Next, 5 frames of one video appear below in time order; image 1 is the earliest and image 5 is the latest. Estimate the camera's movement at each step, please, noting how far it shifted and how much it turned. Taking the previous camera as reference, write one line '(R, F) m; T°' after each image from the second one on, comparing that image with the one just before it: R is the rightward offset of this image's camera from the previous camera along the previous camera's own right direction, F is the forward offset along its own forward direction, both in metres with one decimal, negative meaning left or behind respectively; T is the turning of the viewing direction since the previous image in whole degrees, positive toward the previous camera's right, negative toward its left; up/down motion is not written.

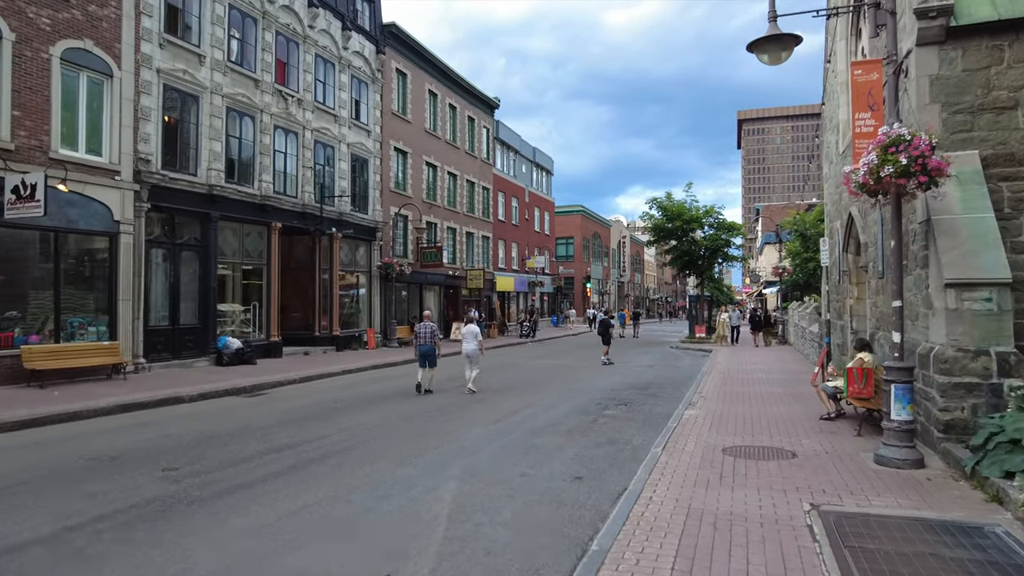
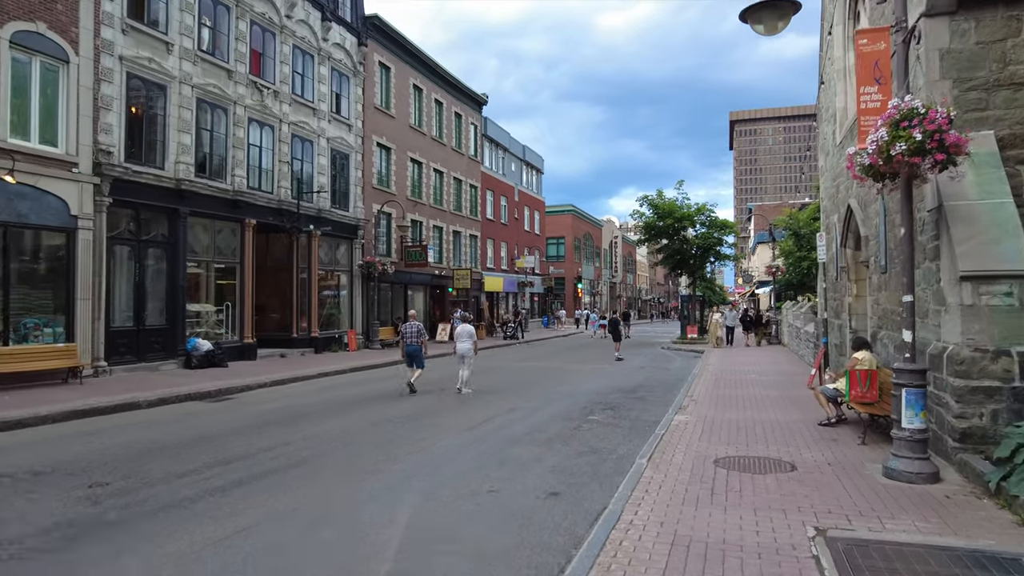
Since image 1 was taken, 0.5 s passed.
(+0.3, +0.8) m; +1°
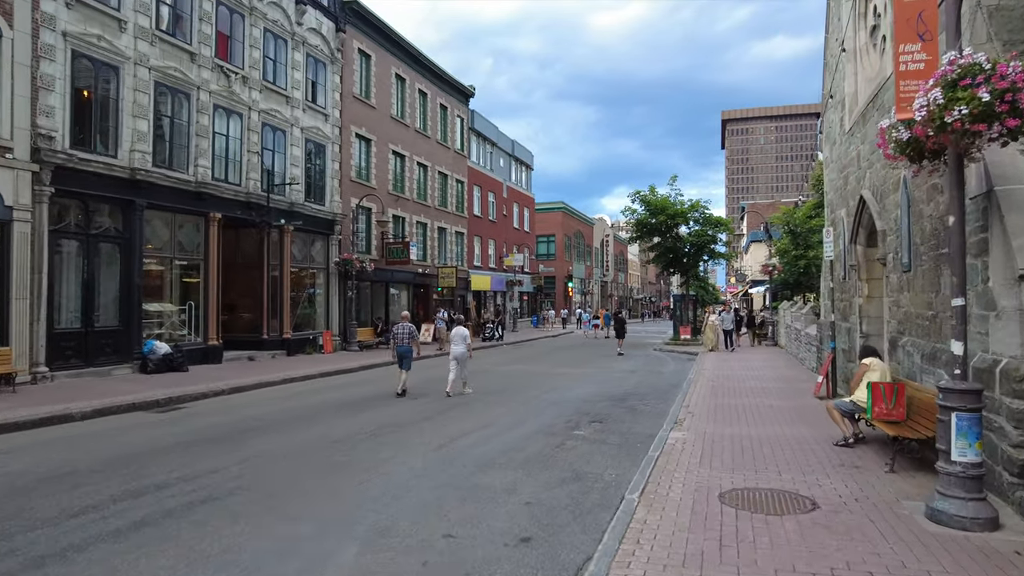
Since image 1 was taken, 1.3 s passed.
(+0.2, +1.2) m; +1°
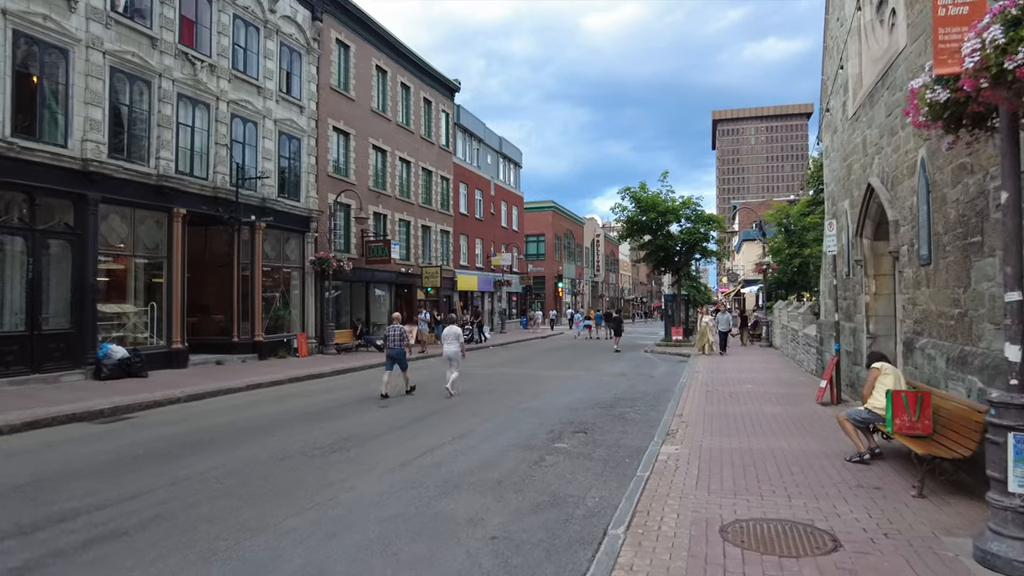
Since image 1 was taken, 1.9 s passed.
(+0.2, +1.0) m; +1°
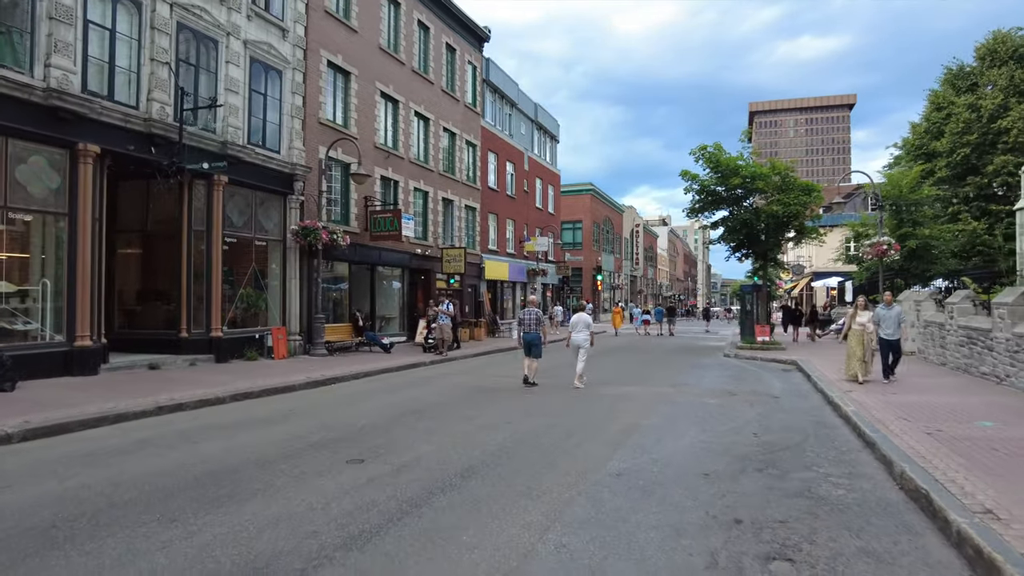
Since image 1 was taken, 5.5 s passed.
(-0.5, +5.7) m; -2°
